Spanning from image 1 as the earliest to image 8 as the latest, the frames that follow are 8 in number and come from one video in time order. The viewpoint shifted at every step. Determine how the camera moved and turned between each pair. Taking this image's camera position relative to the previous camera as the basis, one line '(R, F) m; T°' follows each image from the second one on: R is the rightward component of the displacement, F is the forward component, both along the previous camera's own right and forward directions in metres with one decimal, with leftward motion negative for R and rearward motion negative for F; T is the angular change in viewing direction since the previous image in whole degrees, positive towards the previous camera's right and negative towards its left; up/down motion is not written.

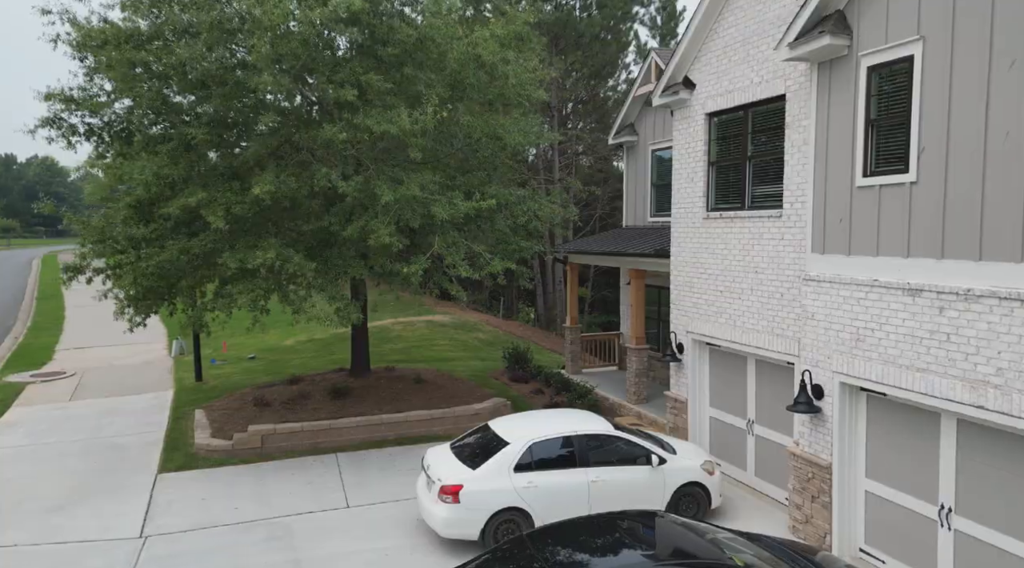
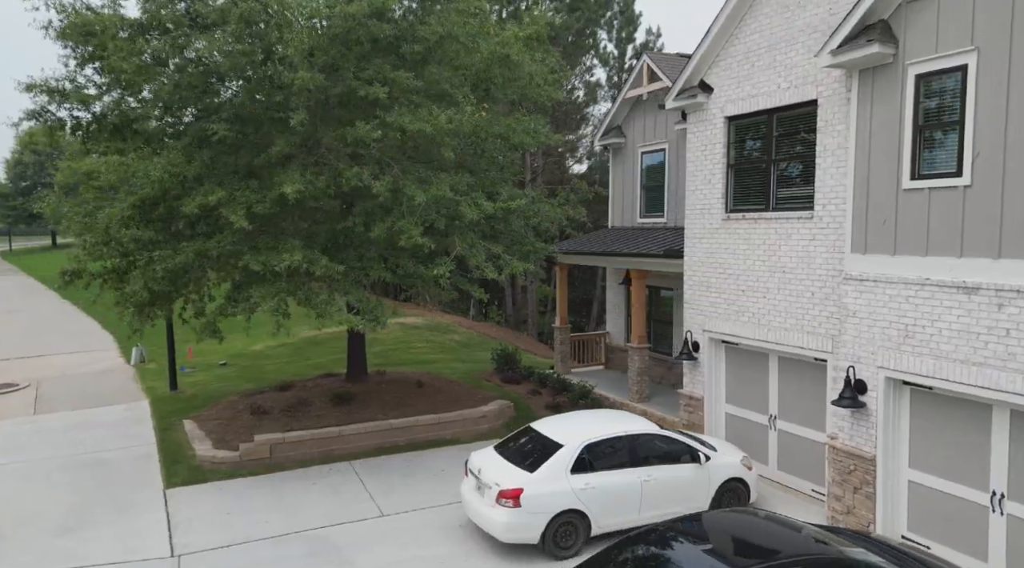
(-1.6, +0.2) m; +6°
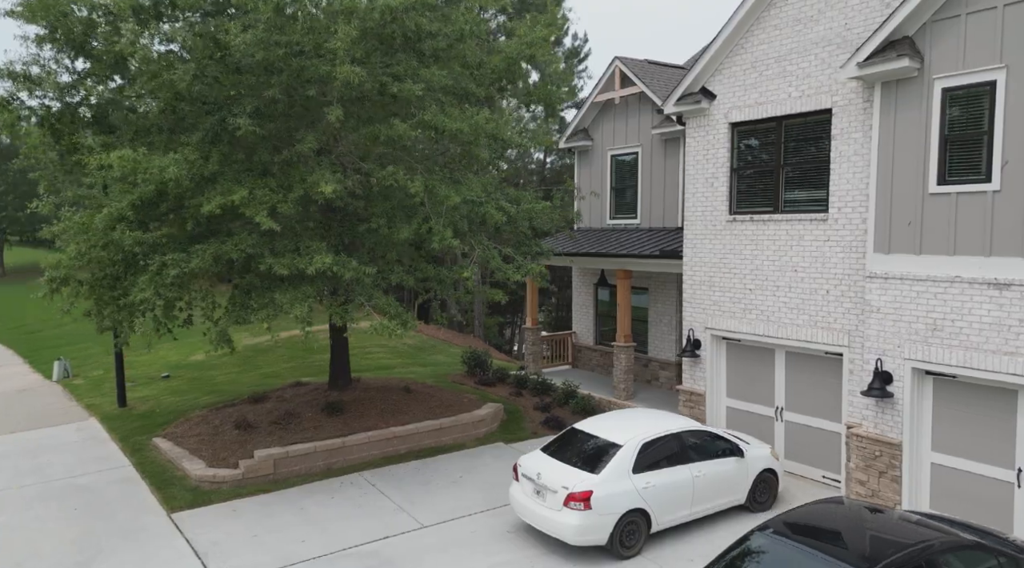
(-2.2, +0.3) m; +9°
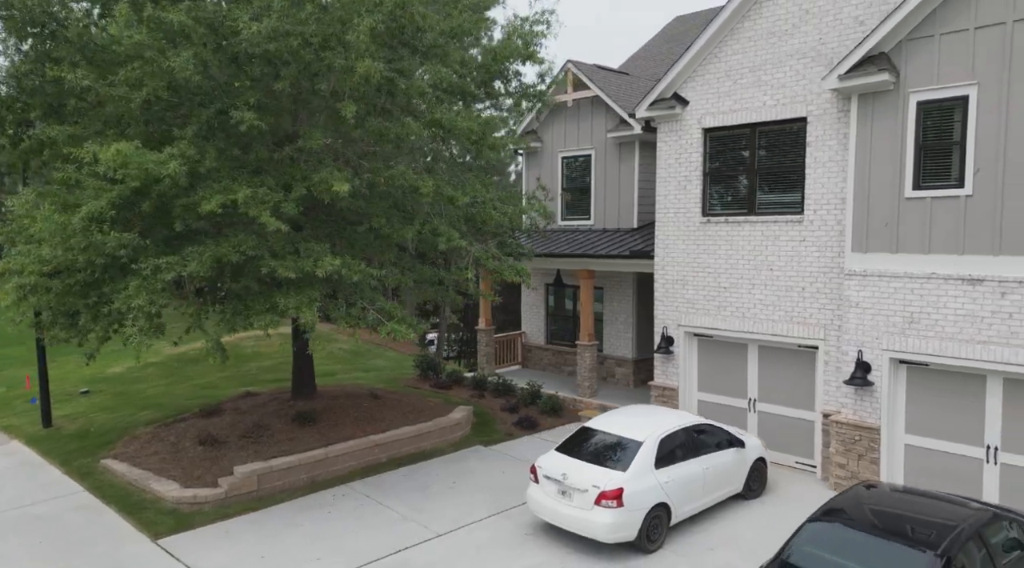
(-1.8, +0.2) m; +10°
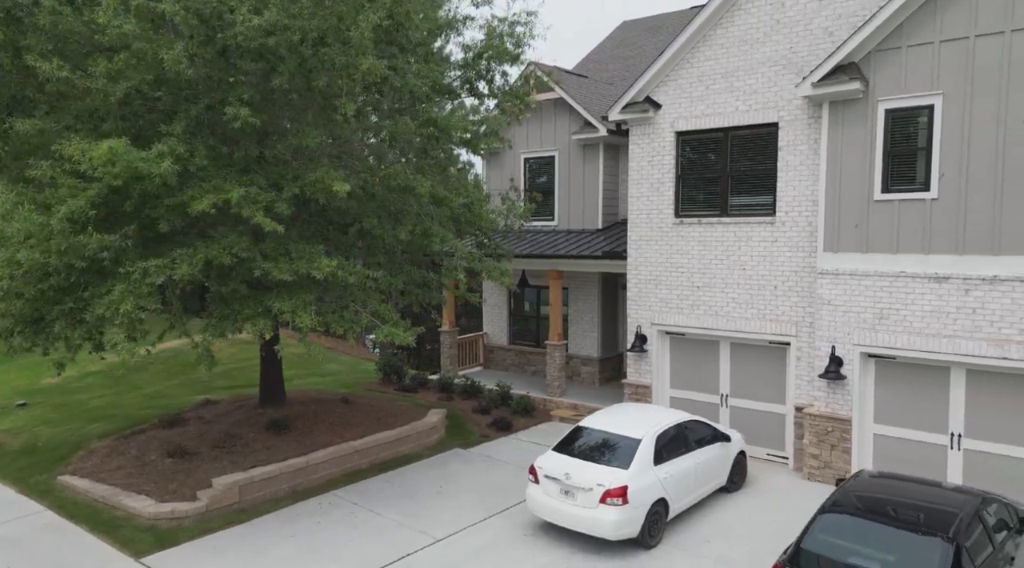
(-1.0, +0.1) m; +6°
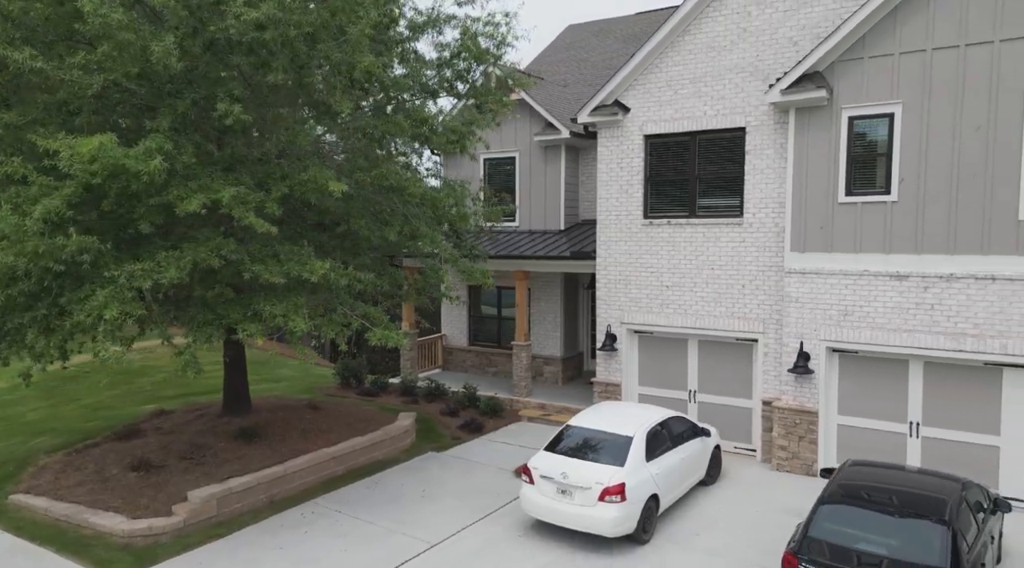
(-1.0, +0.1) m; +6°
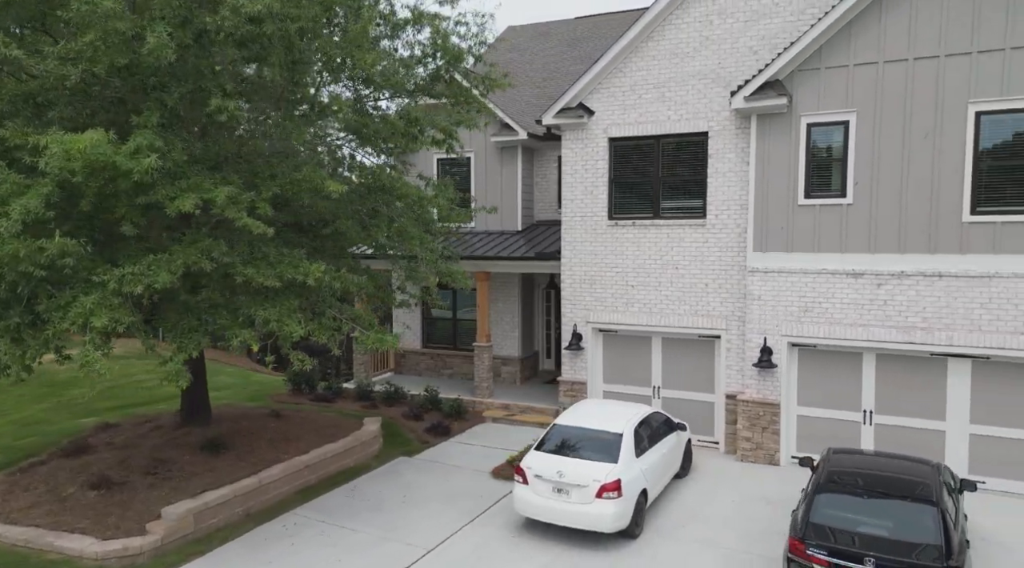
(-1.1, +0.1) m; +7°
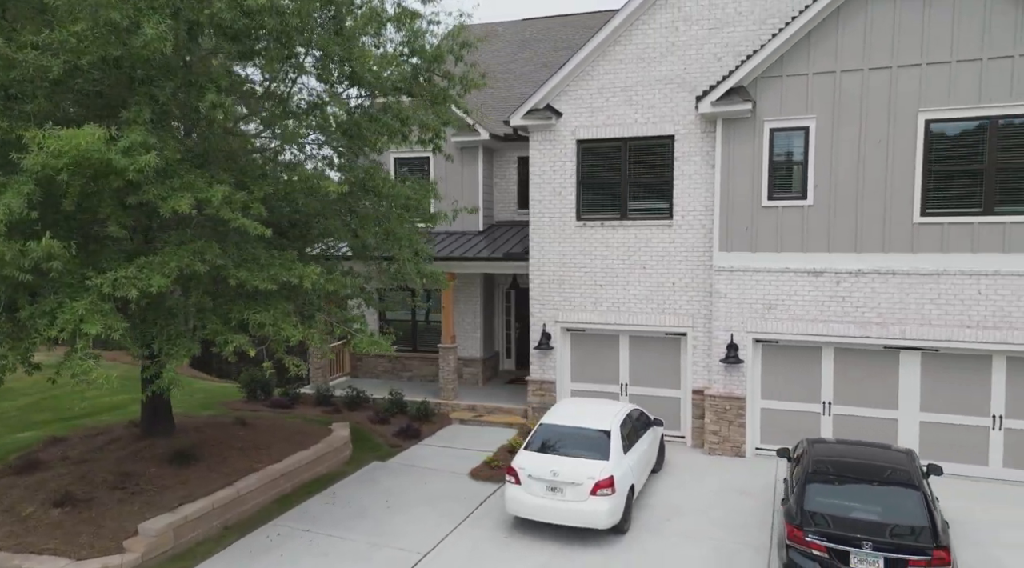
(-0.9, 0.0) m; +6°
